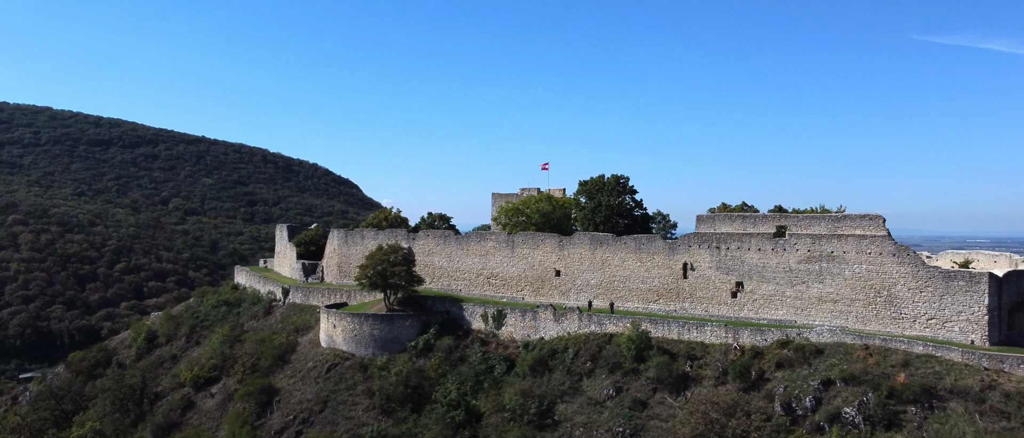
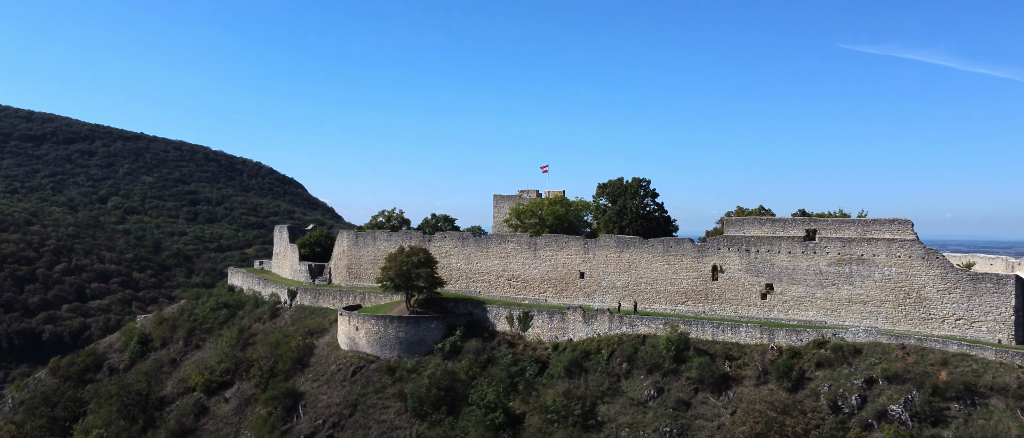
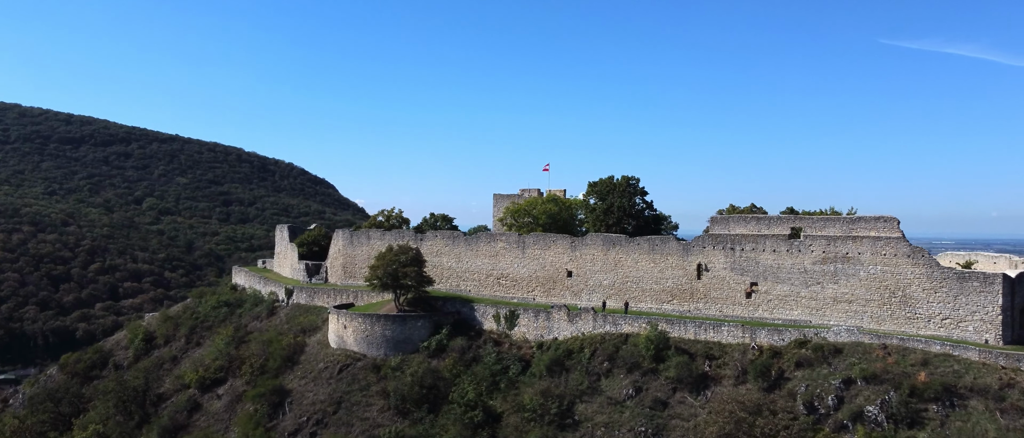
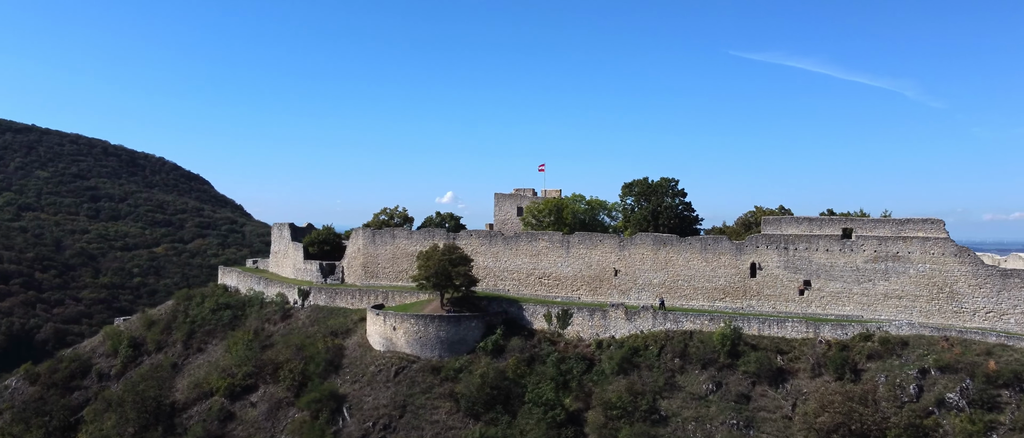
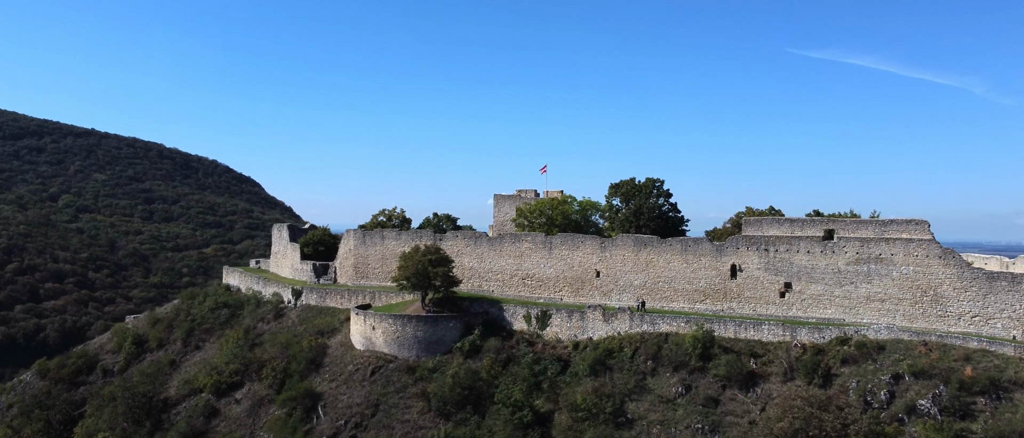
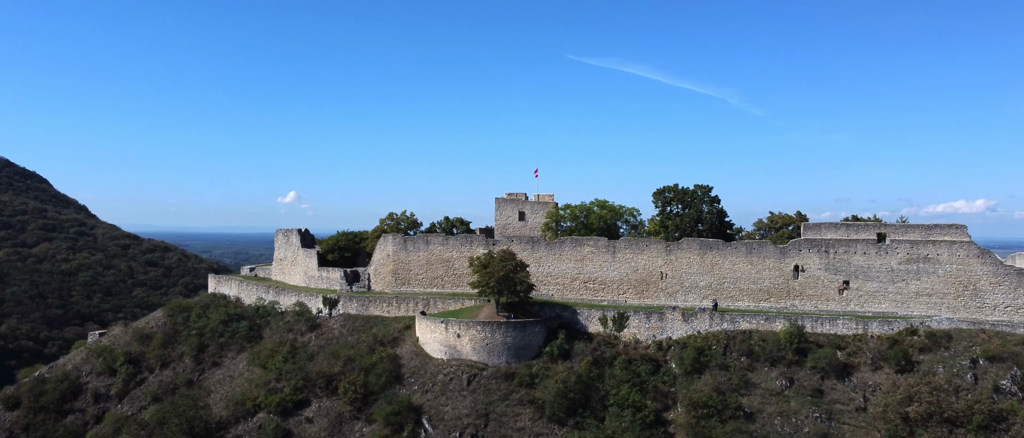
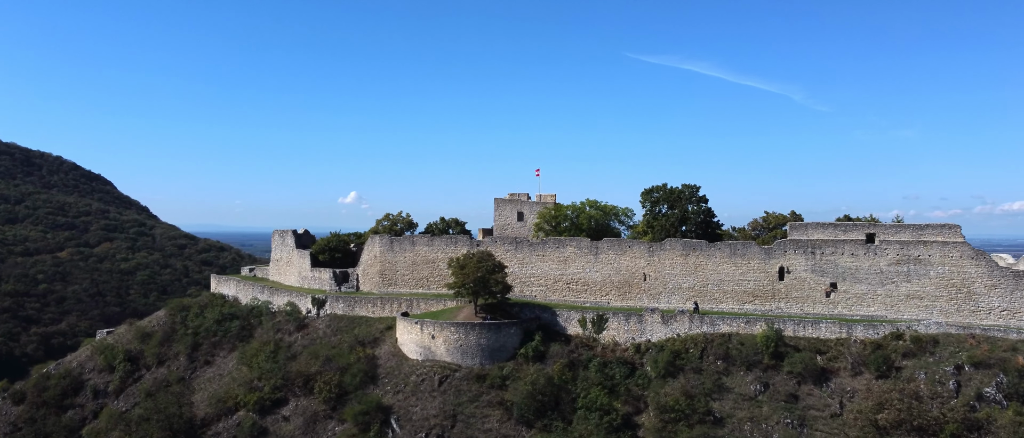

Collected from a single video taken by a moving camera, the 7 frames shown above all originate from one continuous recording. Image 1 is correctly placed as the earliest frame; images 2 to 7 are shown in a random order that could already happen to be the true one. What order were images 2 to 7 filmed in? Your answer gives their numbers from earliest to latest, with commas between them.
3, 2, 5, 4, 7, 6
